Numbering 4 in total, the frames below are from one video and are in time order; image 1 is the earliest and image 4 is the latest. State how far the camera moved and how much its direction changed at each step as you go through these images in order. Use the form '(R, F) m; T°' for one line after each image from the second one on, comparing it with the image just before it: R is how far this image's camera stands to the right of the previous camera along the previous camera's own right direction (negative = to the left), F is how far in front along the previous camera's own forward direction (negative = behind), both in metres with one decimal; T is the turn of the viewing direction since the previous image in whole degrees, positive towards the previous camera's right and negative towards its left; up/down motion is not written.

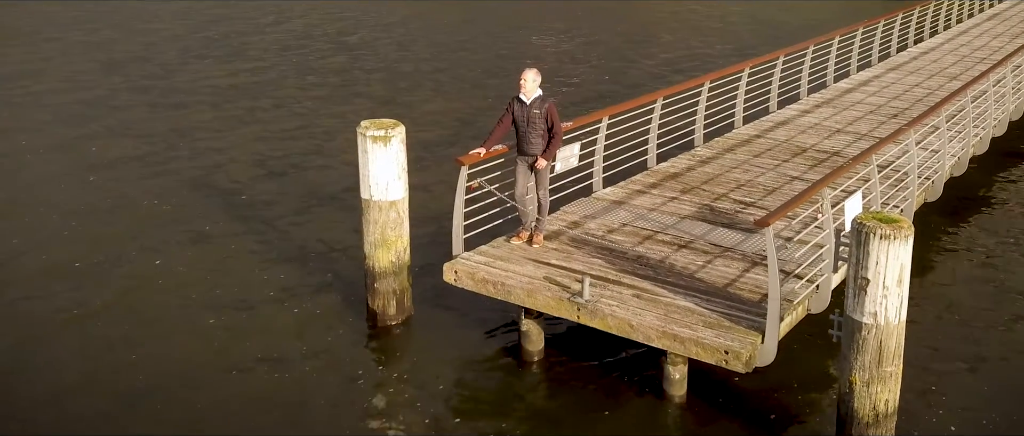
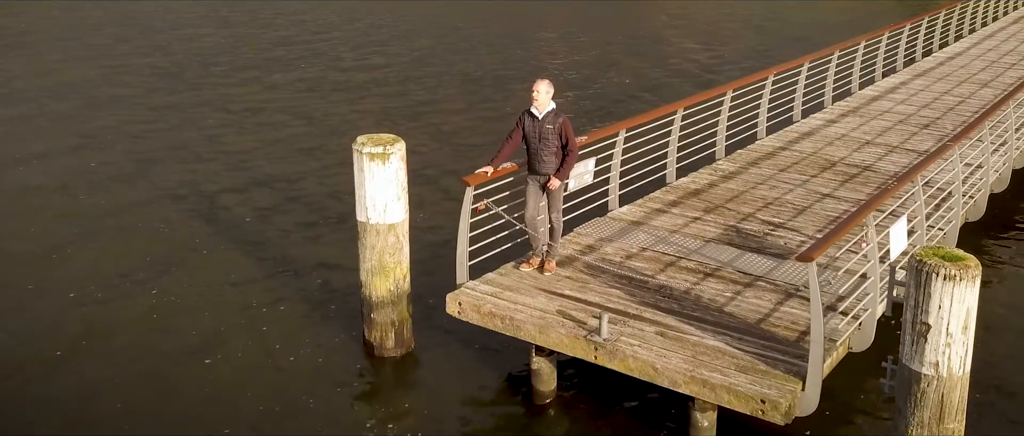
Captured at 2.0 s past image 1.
(0.0, +0.8) m; 0°
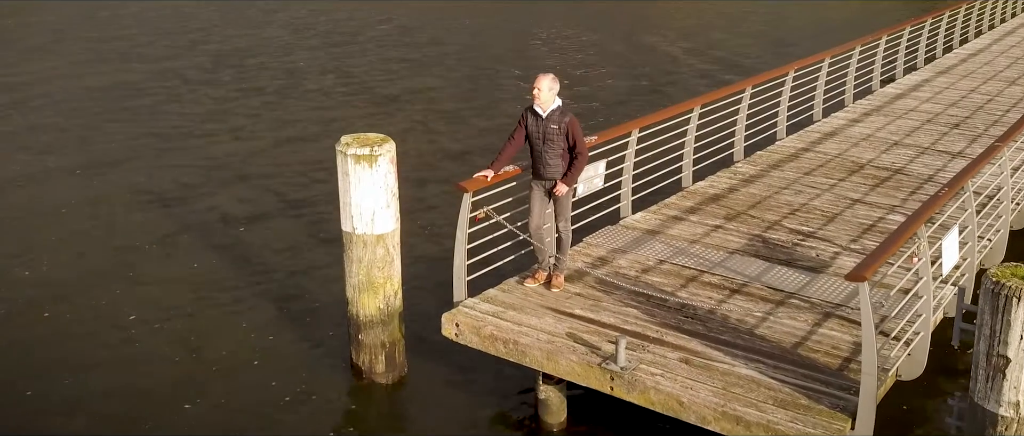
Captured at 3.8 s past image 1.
(0.0, +0.9) m; 0°
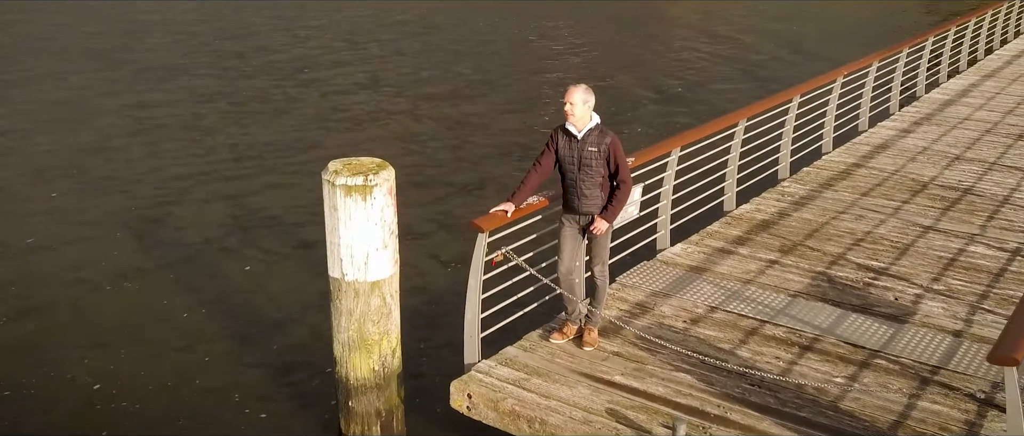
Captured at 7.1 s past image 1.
(-0.1, +1.4) m; 0°
